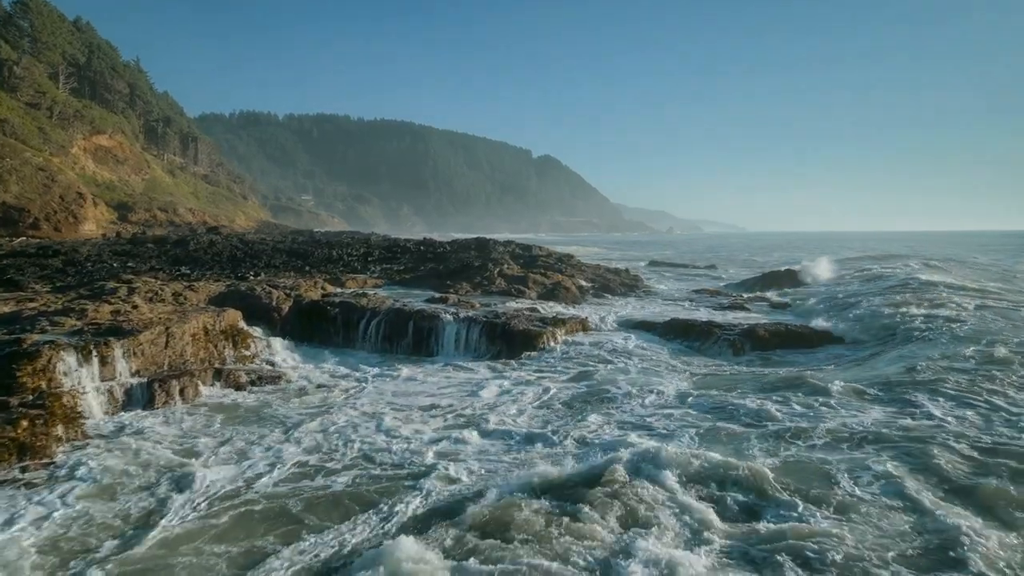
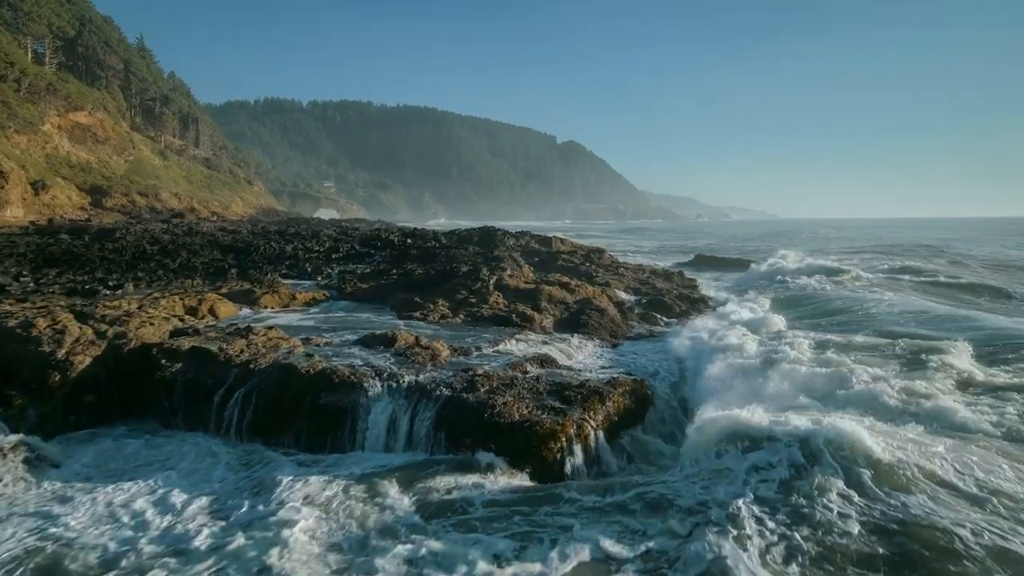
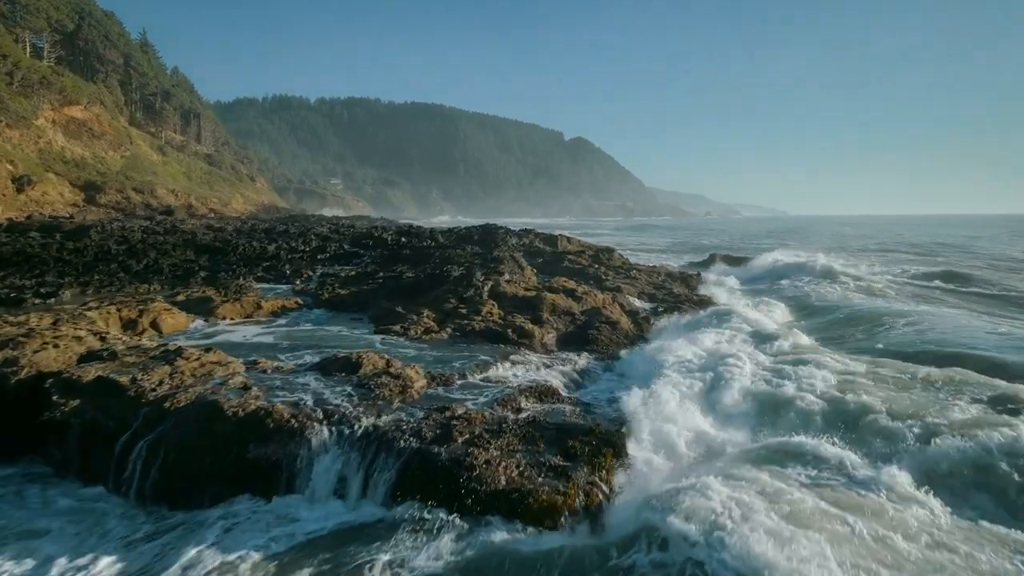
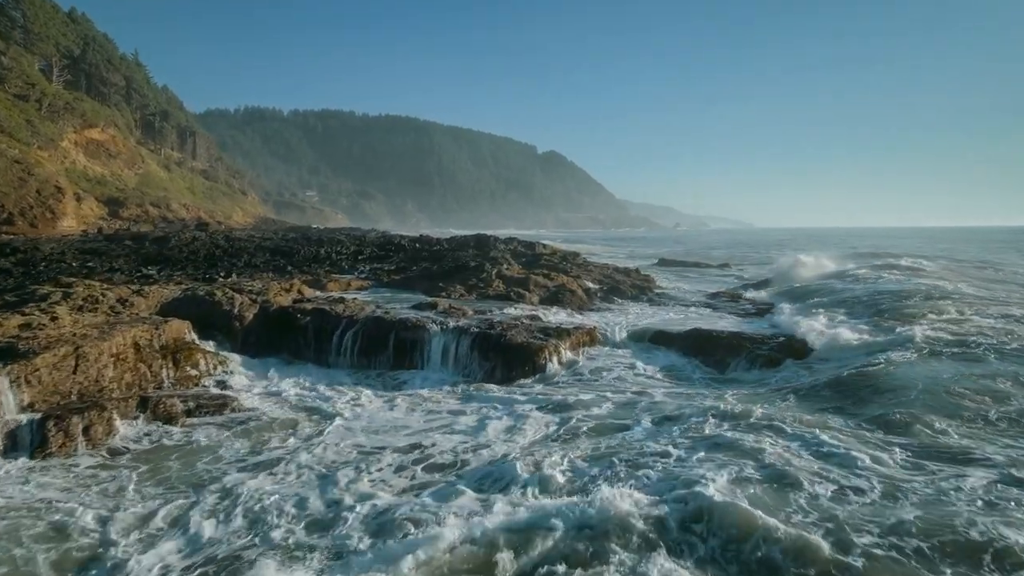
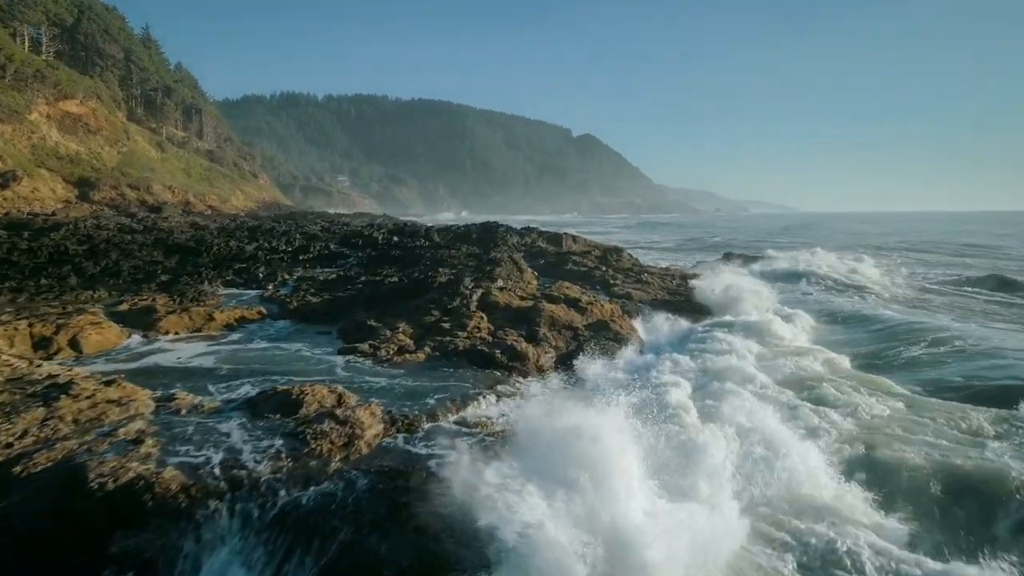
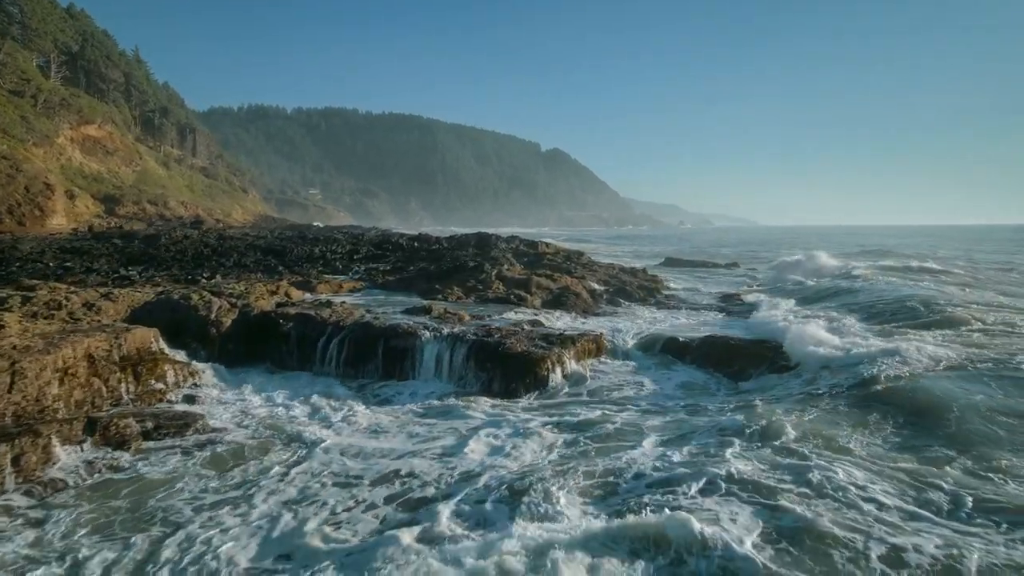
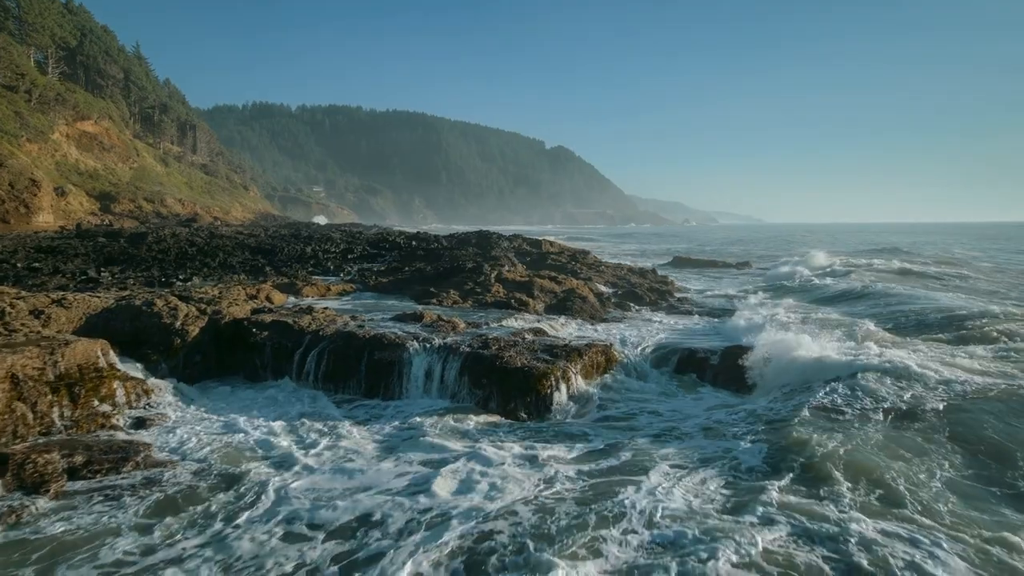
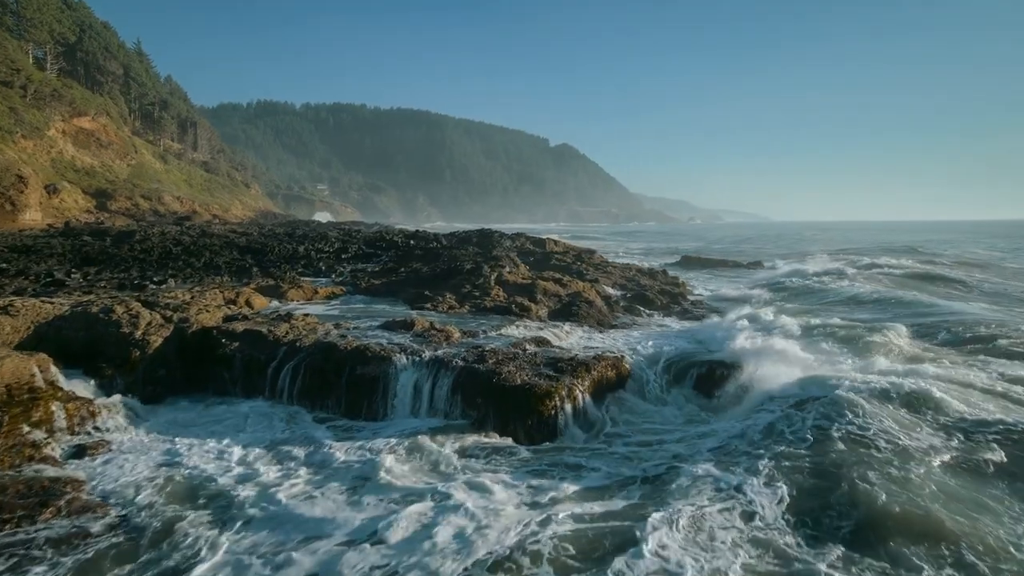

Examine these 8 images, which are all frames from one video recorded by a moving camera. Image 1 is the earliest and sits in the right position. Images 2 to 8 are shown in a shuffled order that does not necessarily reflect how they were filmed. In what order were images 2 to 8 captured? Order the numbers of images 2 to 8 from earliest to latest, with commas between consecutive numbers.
4, 6, 7, 8, 2, 3, 5
